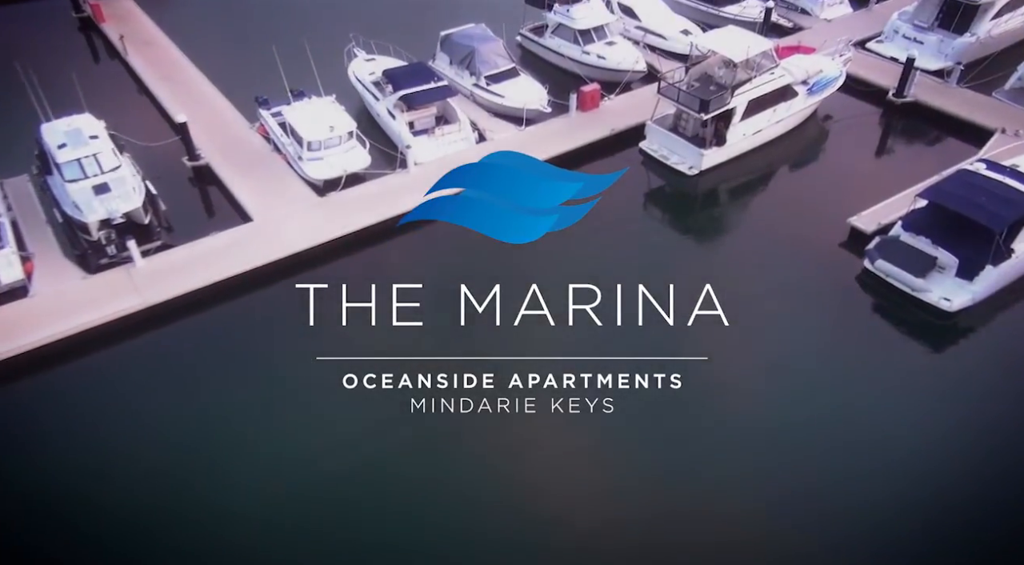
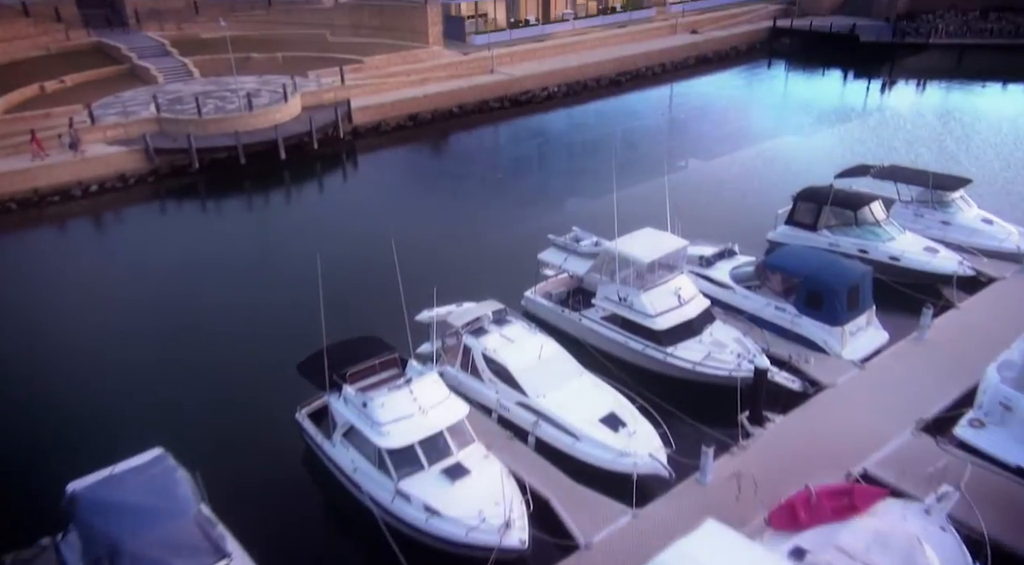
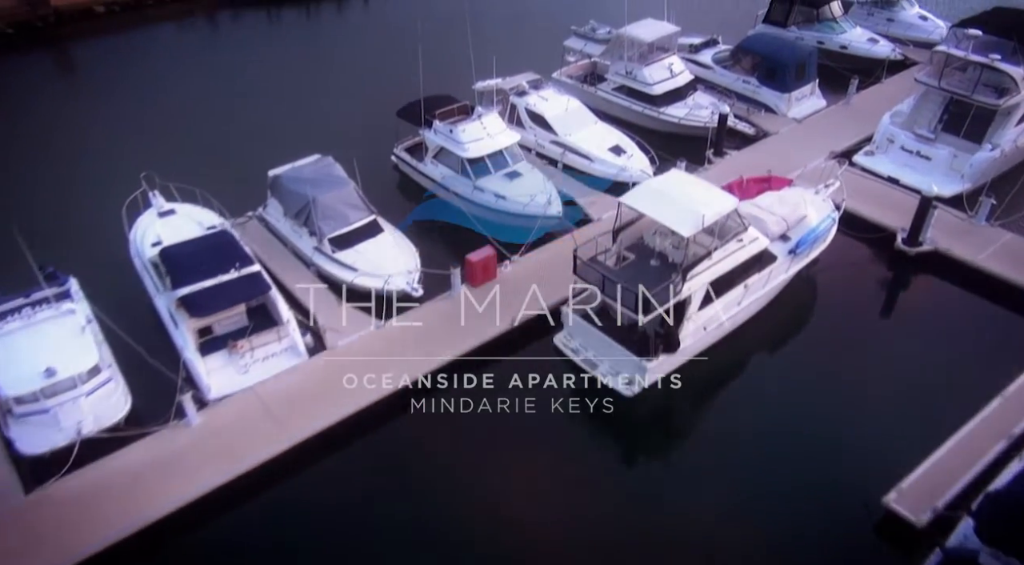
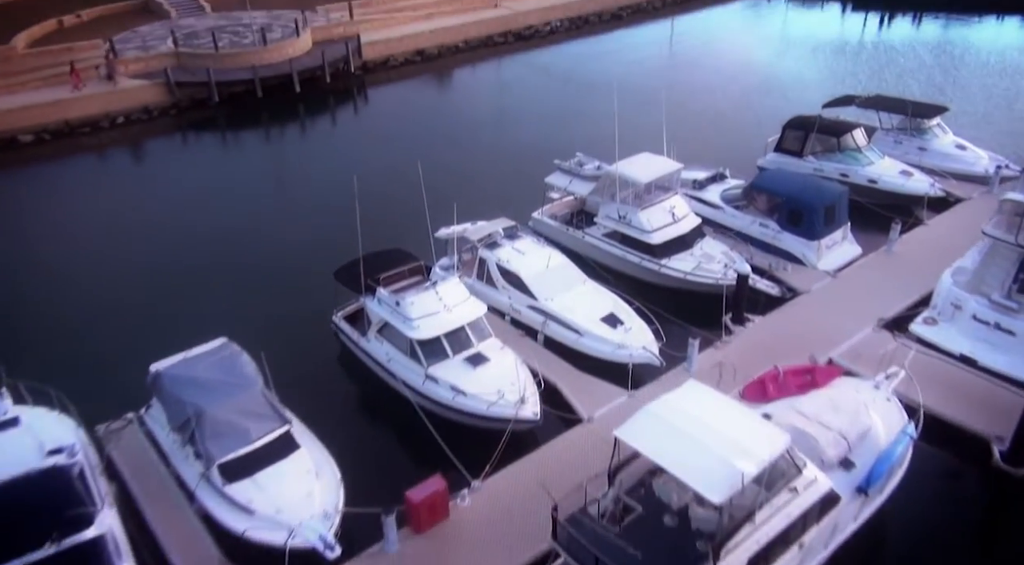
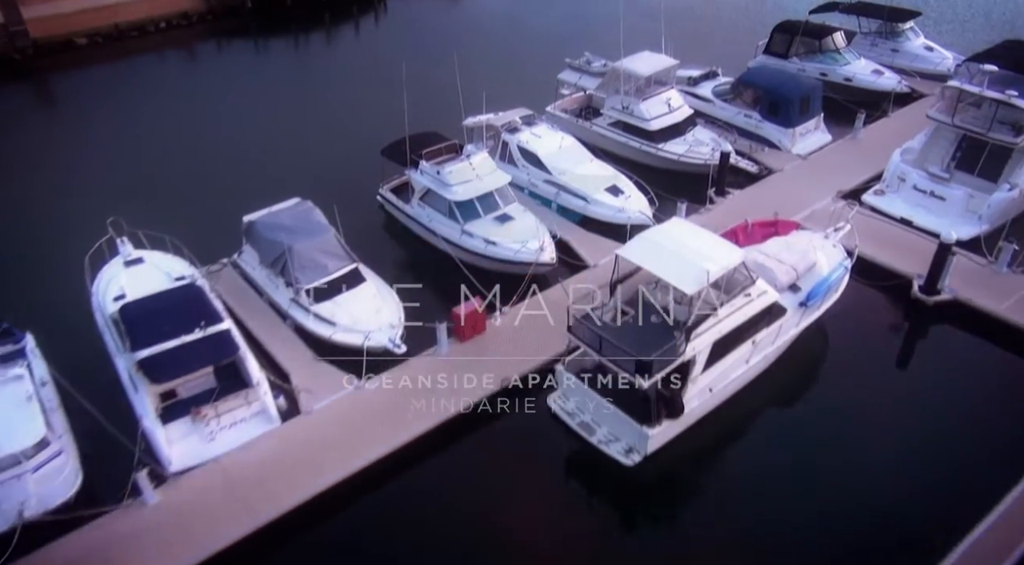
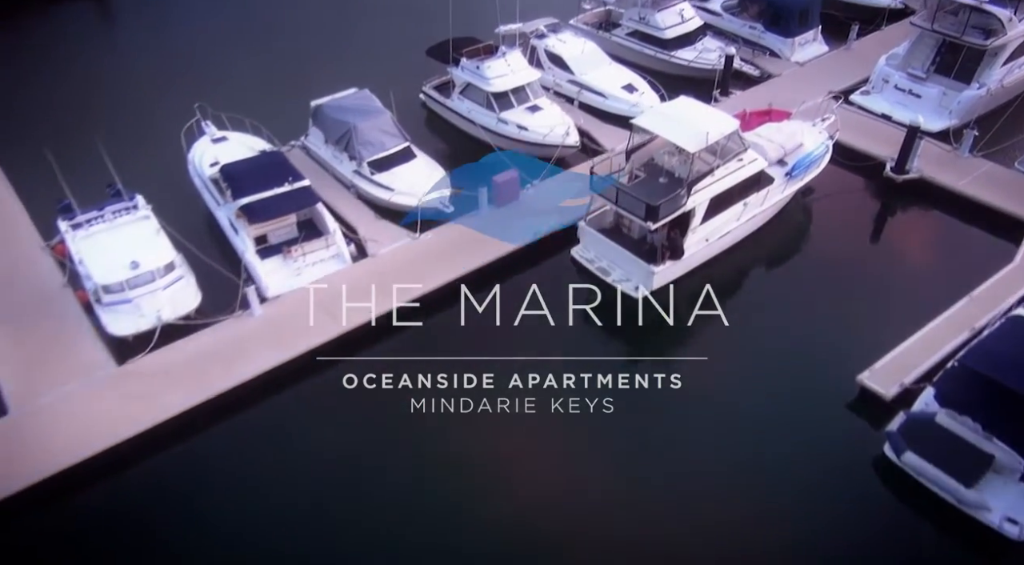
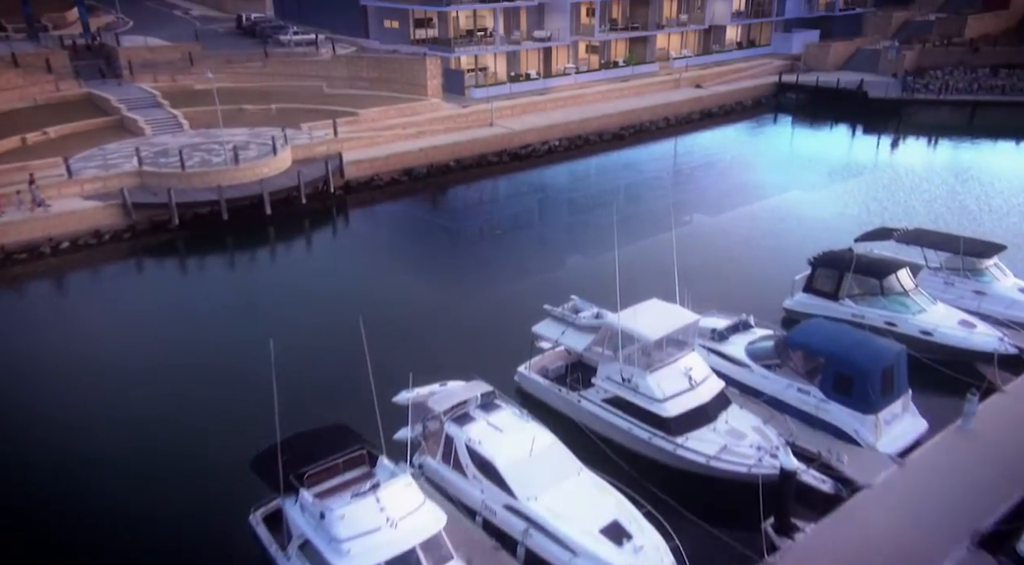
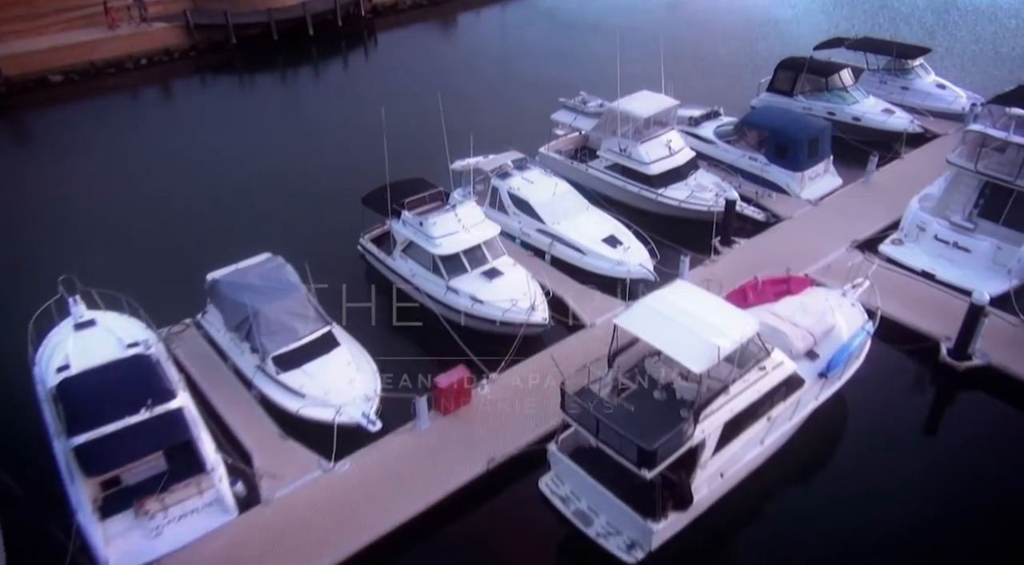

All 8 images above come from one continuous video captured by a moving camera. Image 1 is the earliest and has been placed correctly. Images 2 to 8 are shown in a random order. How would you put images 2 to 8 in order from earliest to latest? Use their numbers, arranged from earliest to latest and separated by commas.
6, 3, 5, 8, 4, 2, 7
